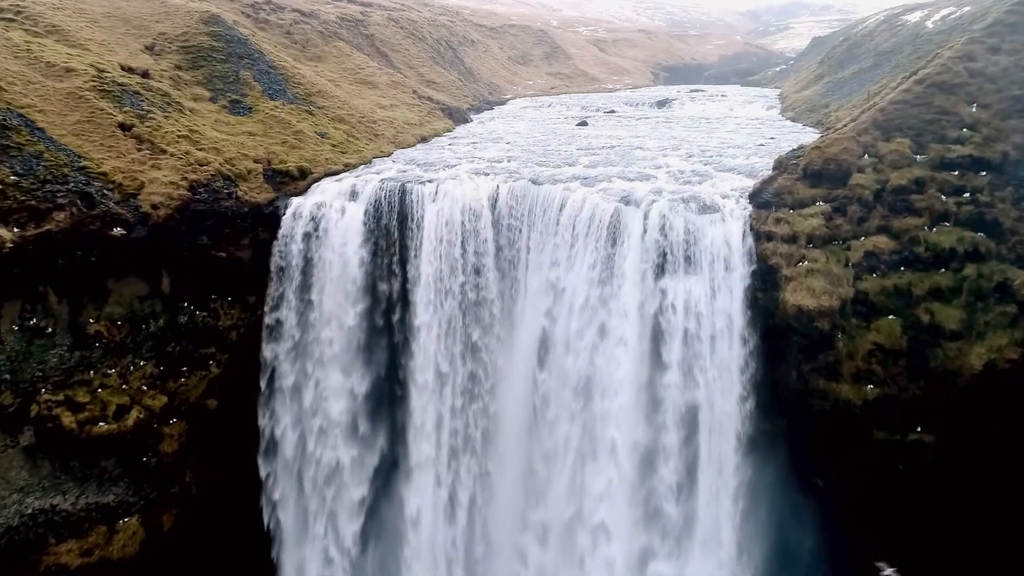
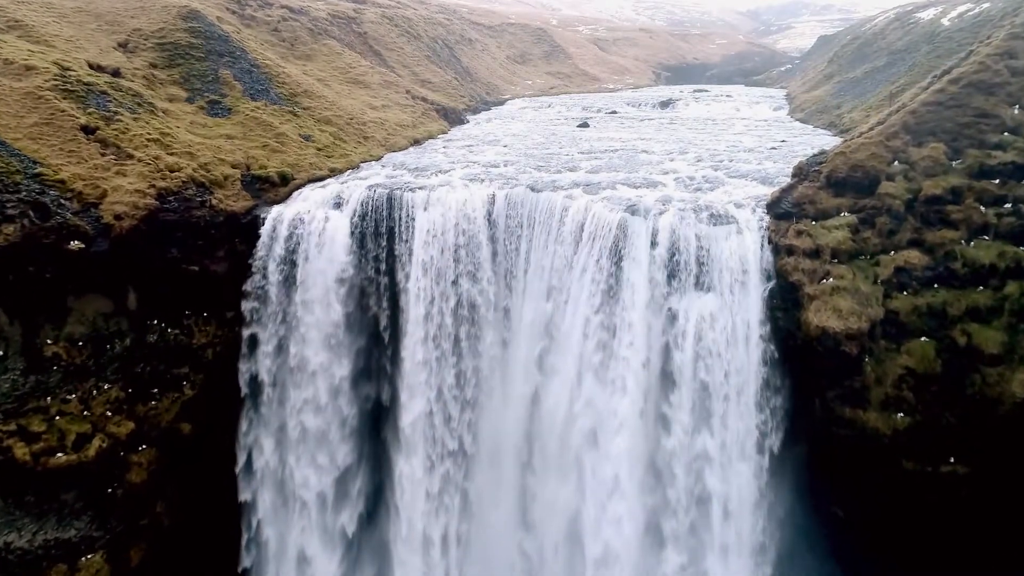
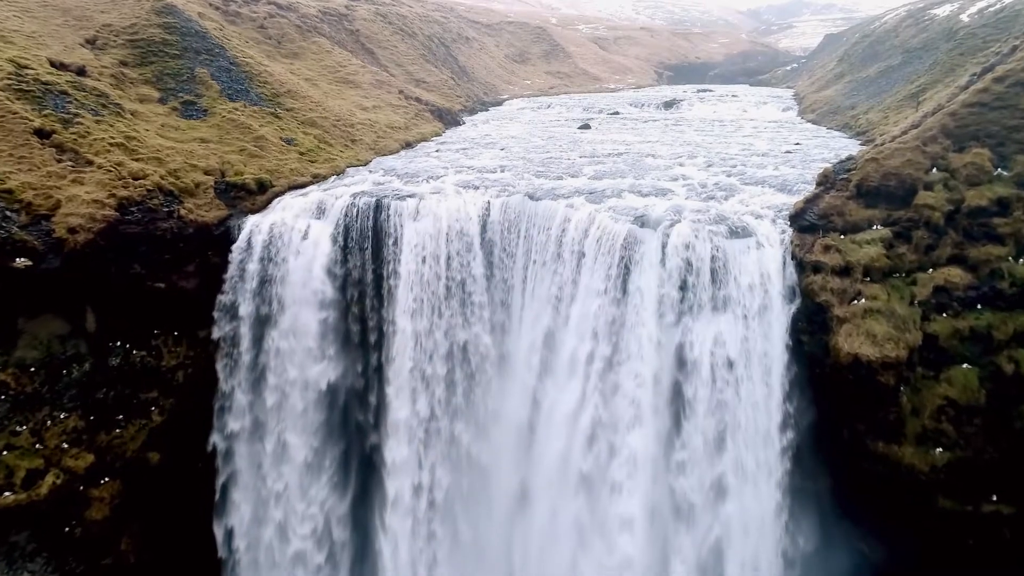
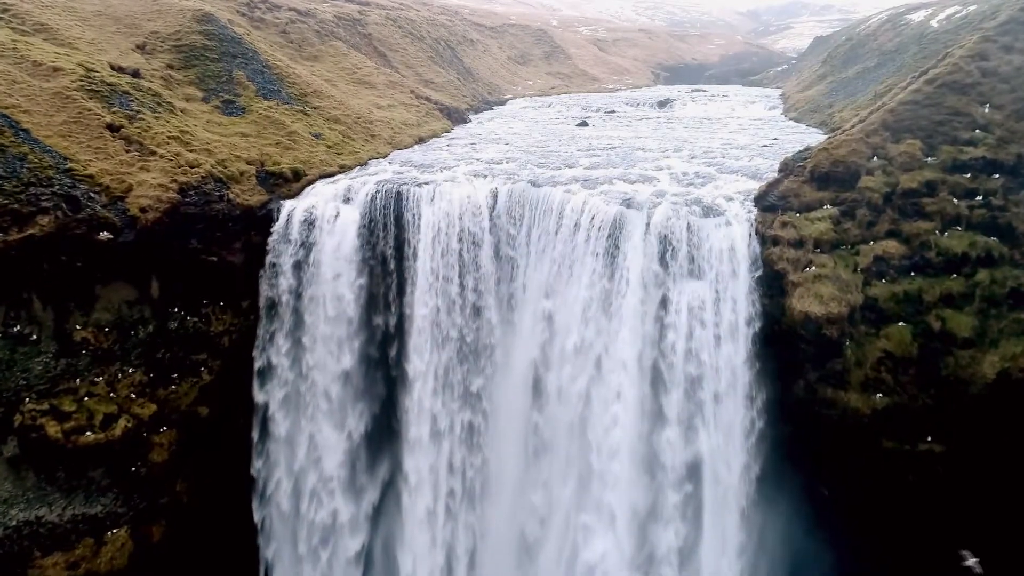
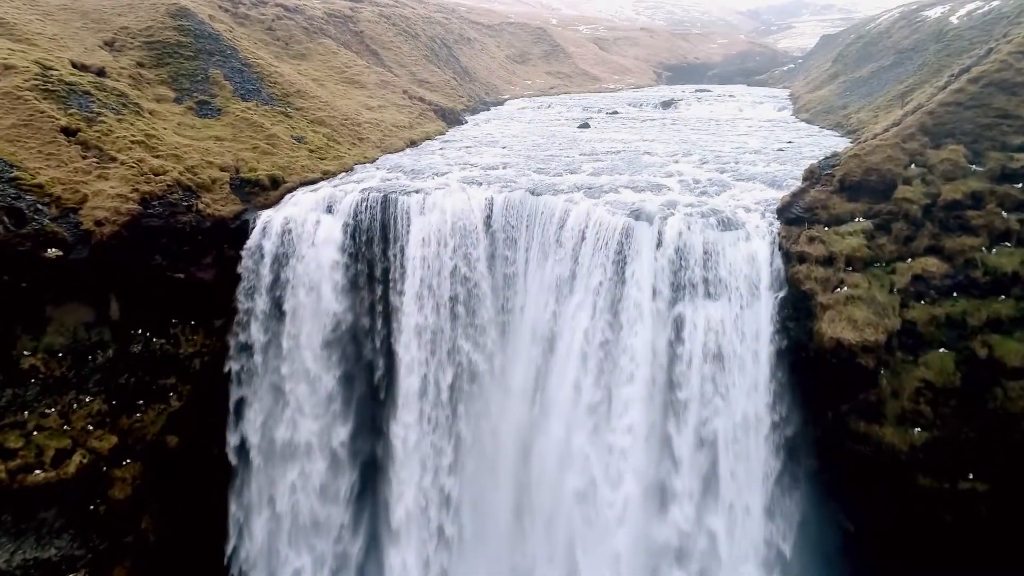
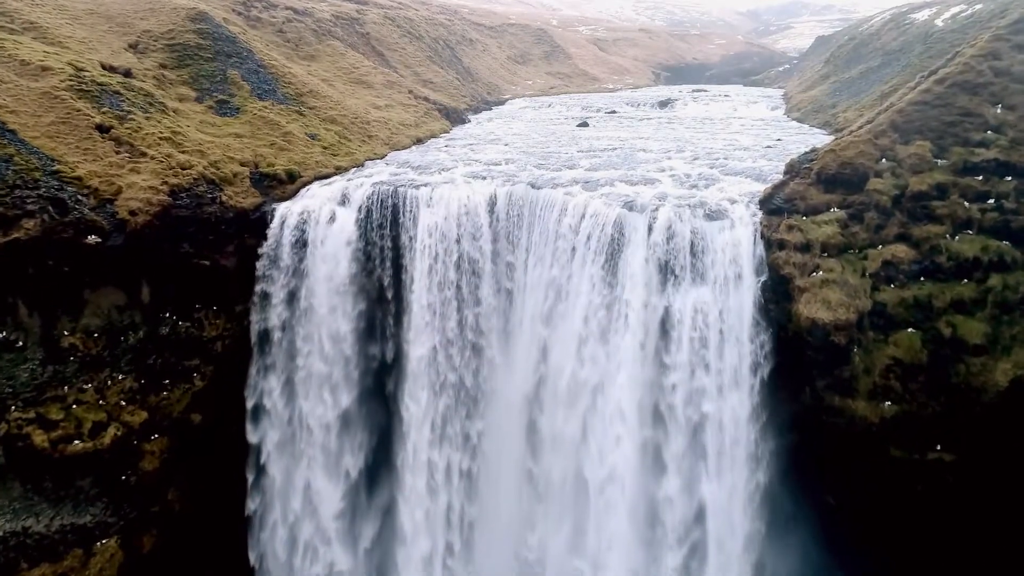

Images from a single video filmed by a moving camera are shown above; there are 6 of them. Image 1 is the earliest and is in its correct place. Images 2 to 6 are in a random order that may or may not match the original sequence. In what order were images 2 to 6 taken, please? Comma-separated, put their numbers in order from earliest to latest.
4, 6, 2, 5, 3
